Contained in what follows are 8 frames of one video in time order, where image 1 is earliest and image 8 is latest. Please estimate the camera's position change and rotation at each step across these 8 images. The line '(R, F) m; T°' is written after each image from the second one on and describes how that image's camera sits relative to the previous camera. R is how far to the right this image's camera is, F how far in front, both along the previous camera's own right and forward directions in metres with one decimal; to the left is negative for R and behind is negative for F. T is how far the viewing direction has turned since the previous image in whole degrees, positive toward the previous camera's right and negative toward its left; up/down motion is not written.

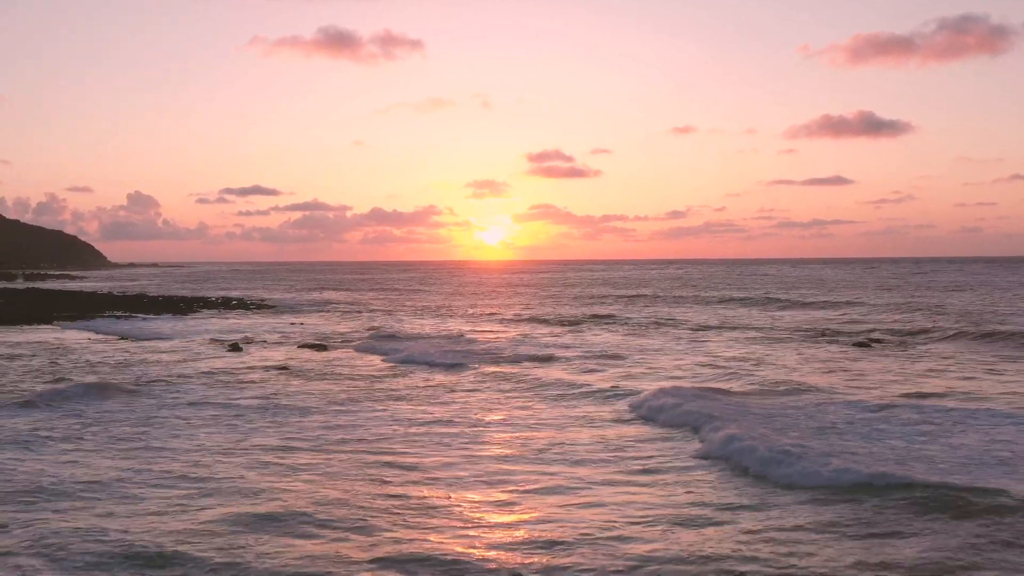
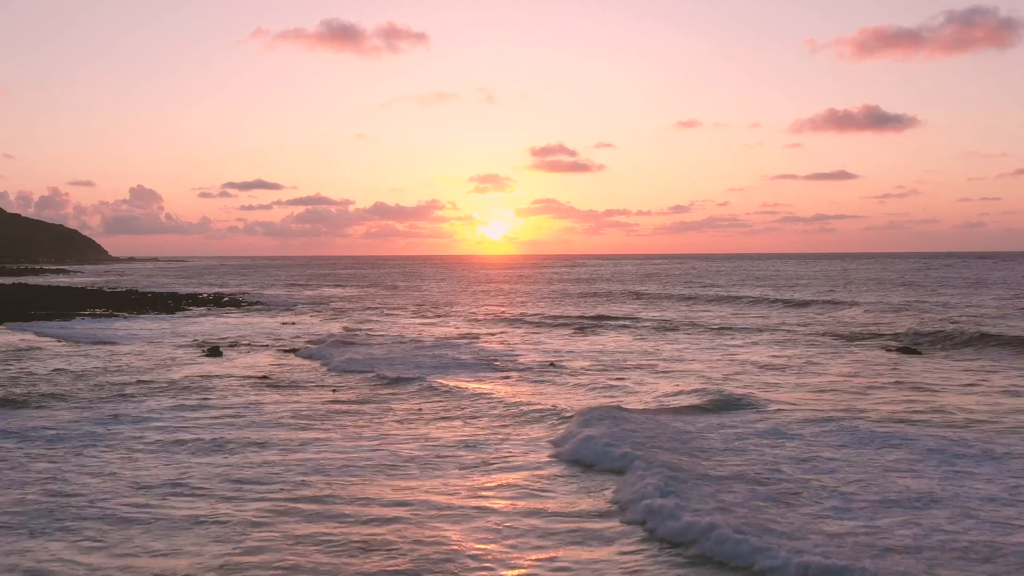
(-0.1, +2.6) m; 0°
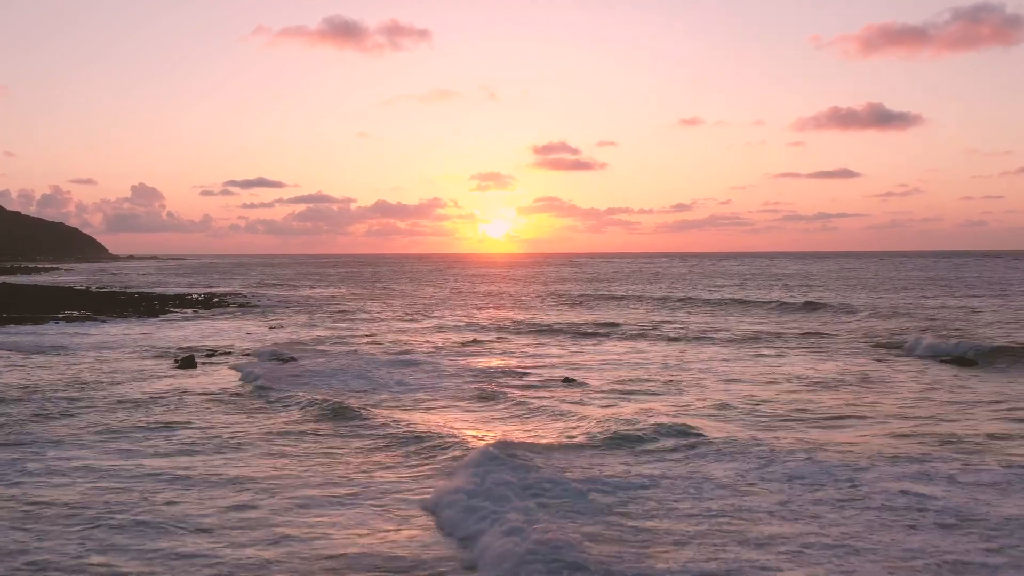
(-0.1, +2.6) m; 0°
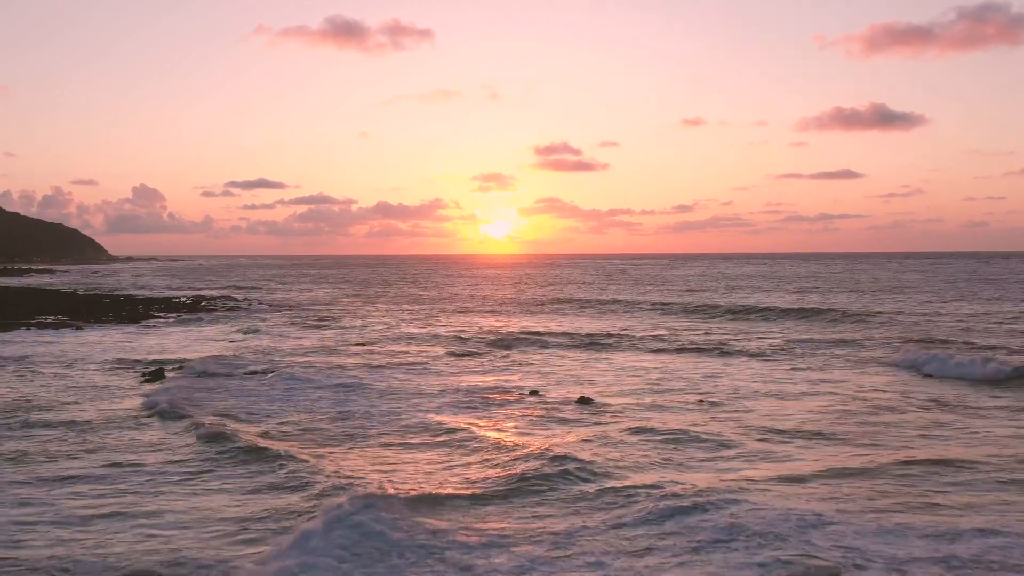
(-0.2, +2.7) m; 0°
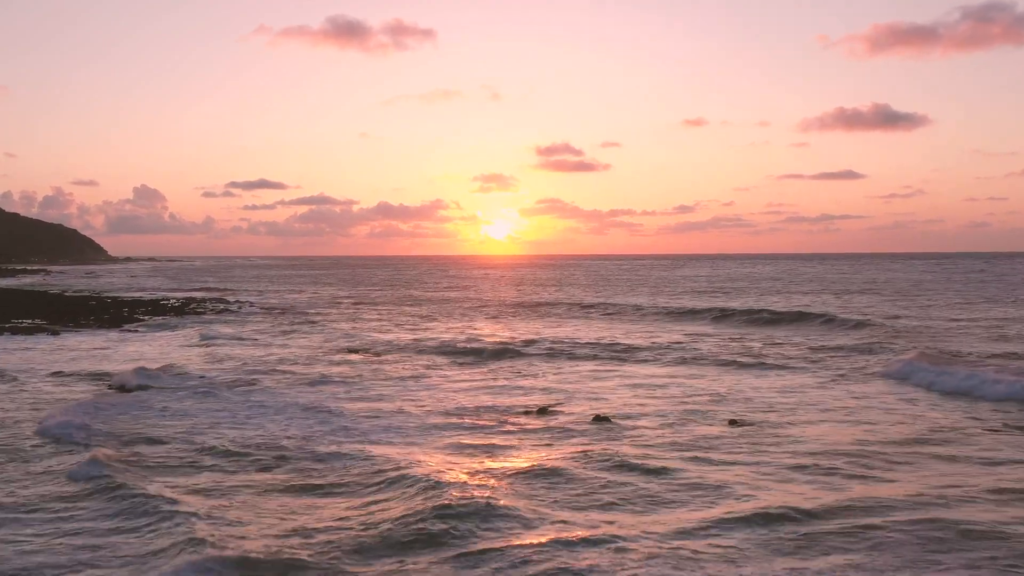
(-0.1, +2.1) m; 0°
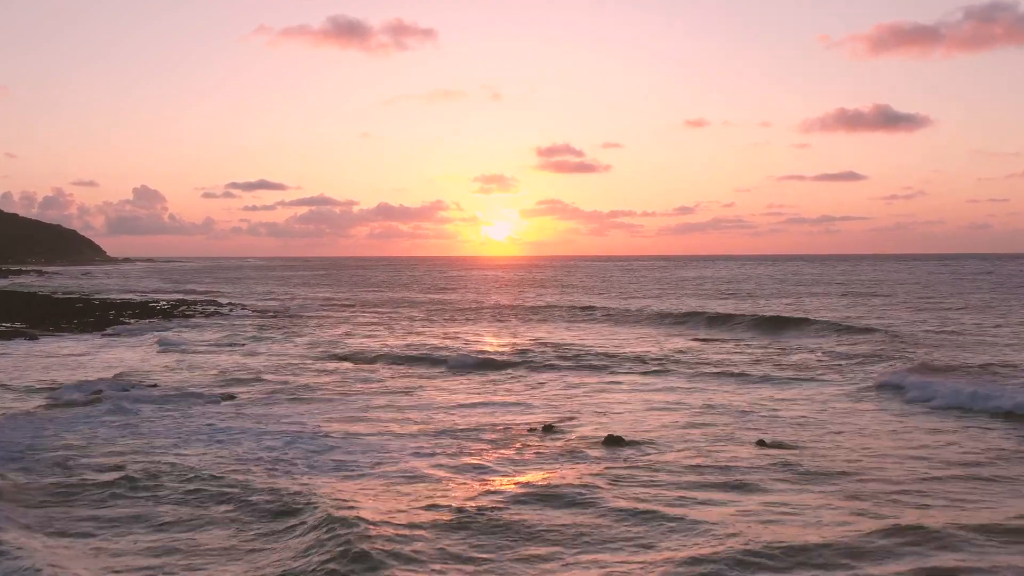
(-0.1, +1.7) m; 0°
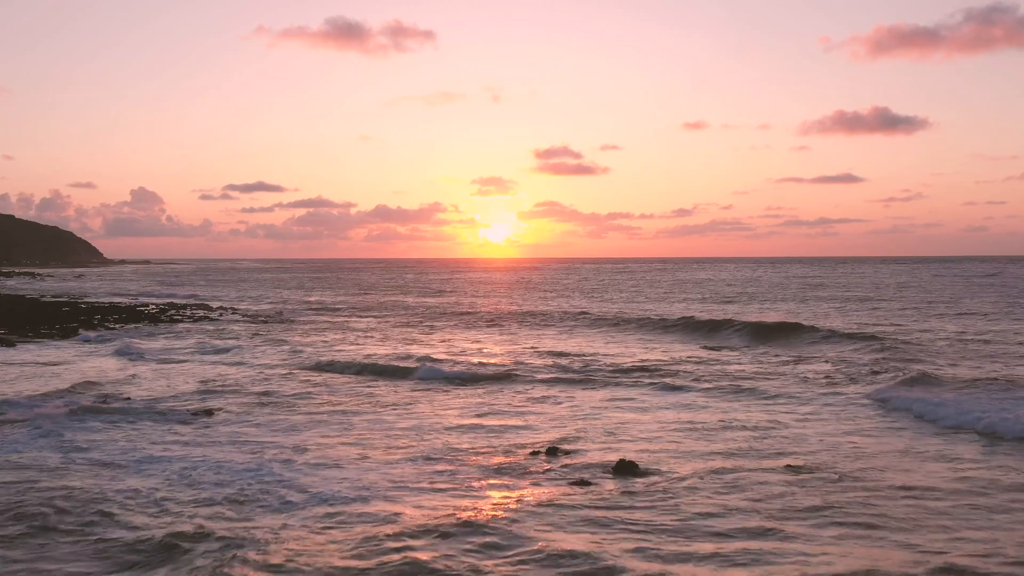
(-0.1, +1.5) m; 0°
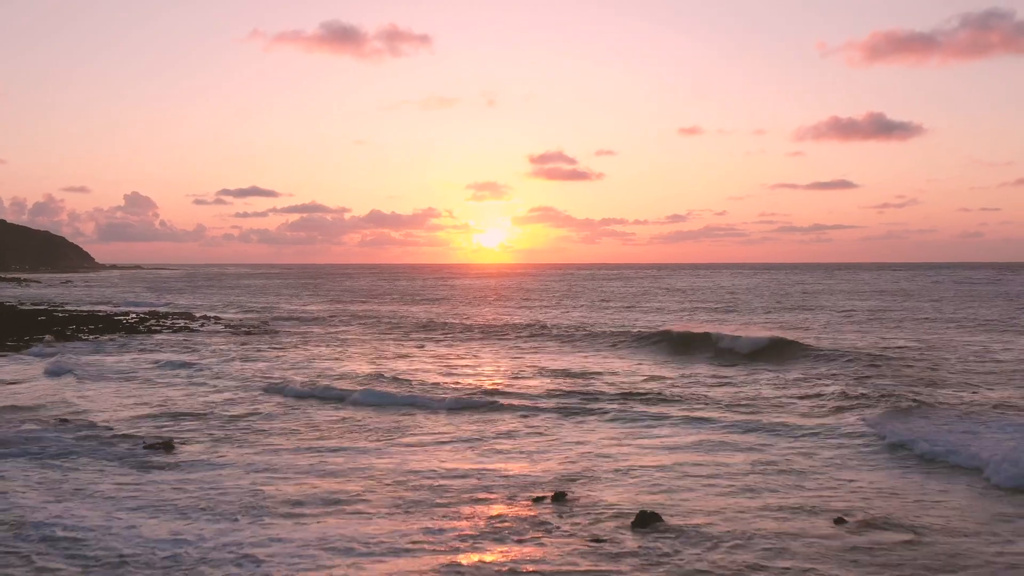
(-0.1, +2.1) m; 0°
